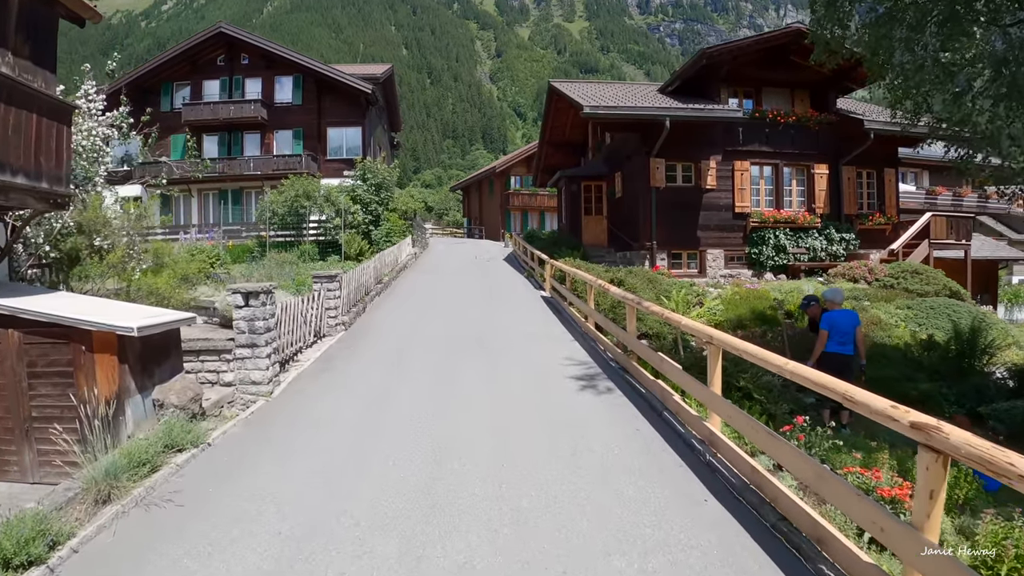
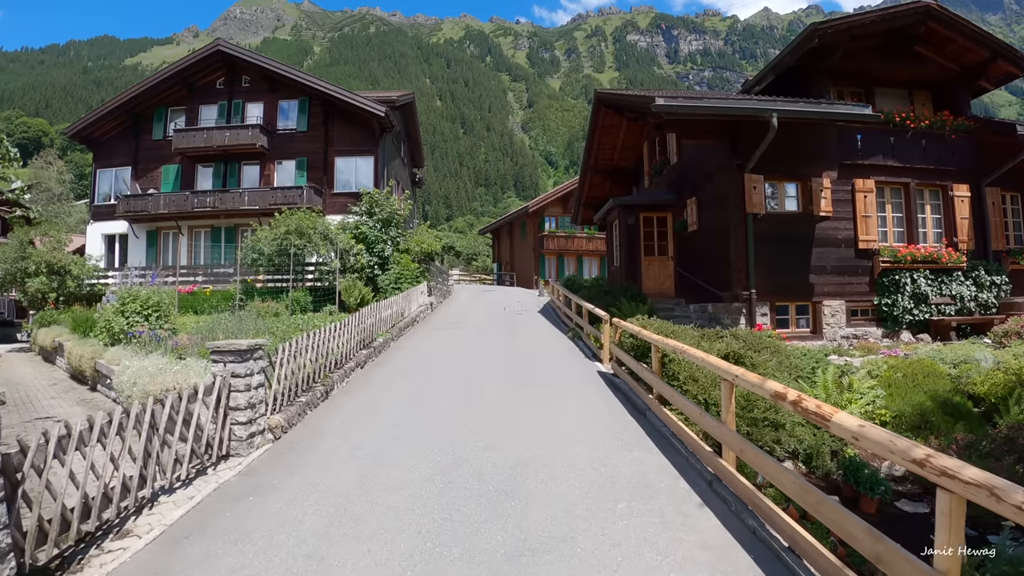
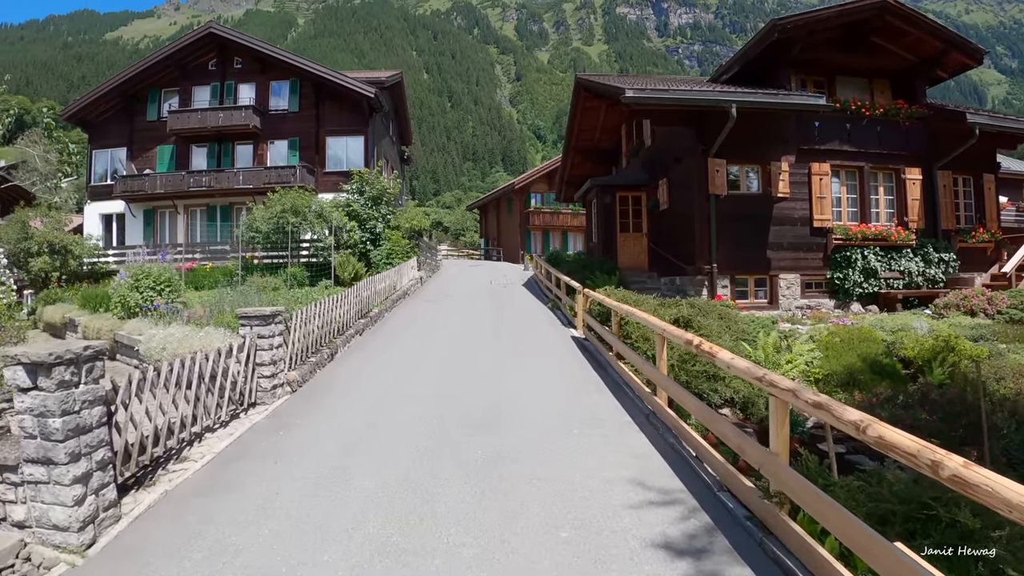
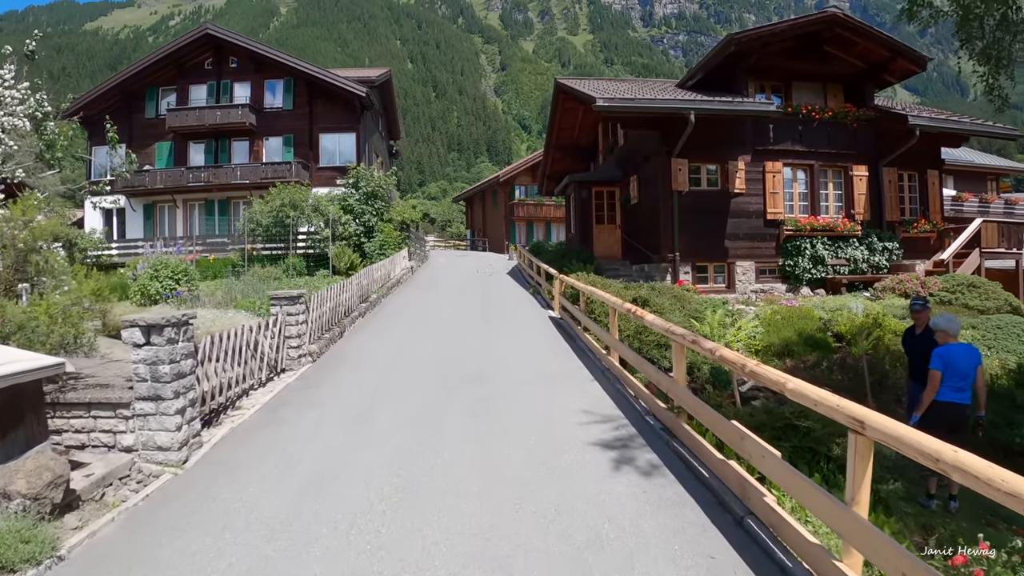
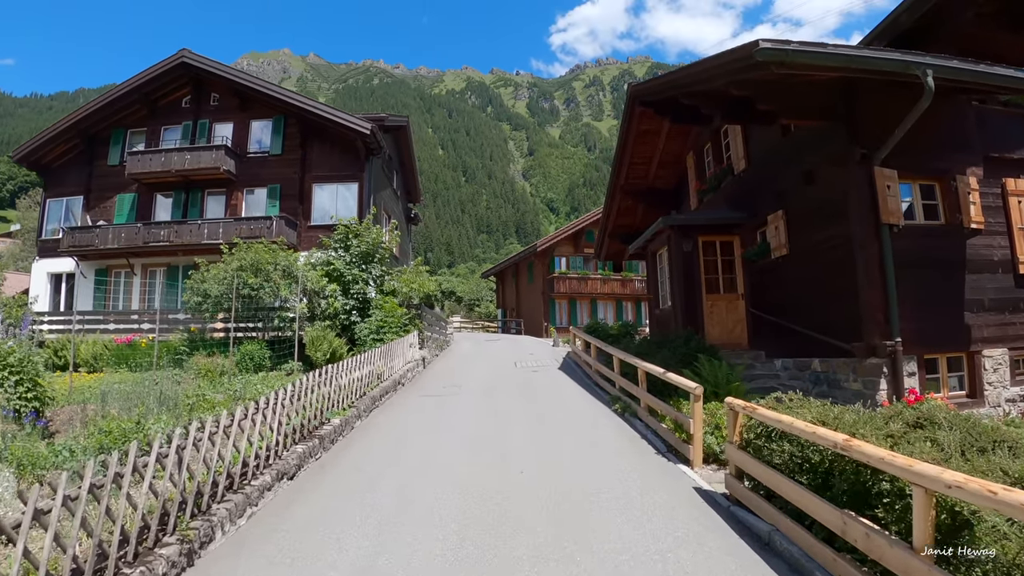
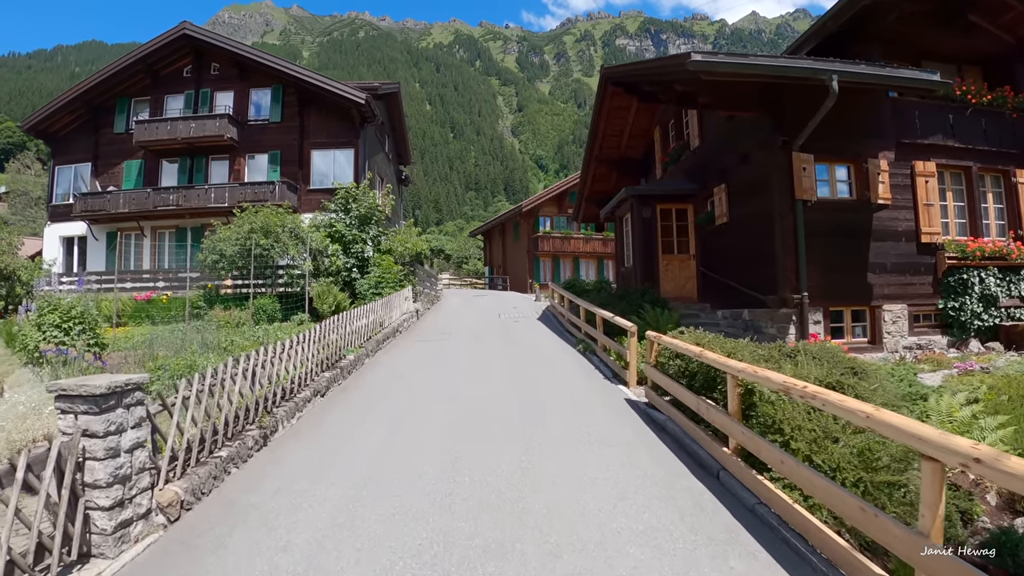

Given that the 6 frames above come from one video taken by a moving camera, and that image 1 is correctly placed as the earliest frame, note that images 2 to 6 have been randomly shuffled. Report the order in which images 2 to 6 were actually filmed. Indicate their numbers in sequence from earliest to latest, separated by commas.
4, 3, 2, 6, 5
